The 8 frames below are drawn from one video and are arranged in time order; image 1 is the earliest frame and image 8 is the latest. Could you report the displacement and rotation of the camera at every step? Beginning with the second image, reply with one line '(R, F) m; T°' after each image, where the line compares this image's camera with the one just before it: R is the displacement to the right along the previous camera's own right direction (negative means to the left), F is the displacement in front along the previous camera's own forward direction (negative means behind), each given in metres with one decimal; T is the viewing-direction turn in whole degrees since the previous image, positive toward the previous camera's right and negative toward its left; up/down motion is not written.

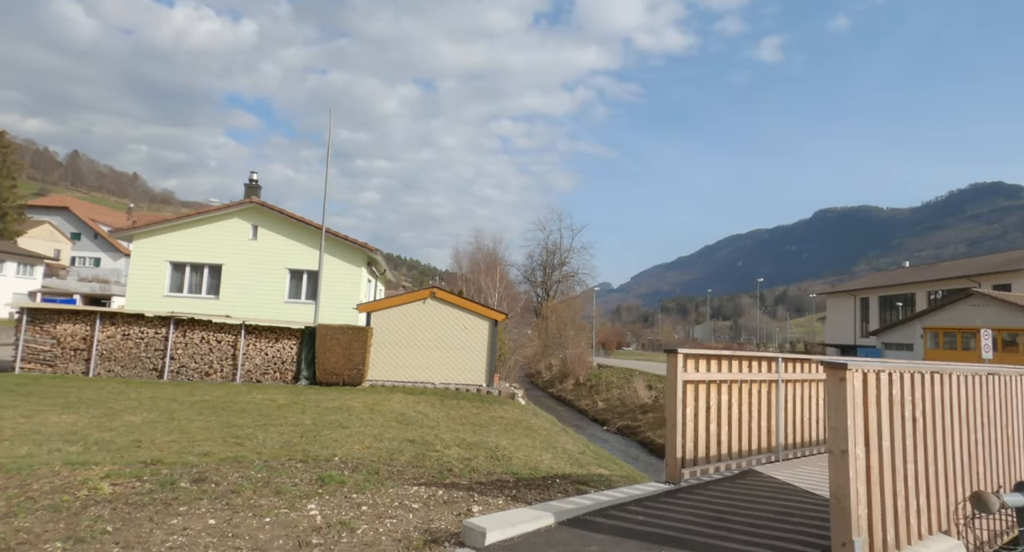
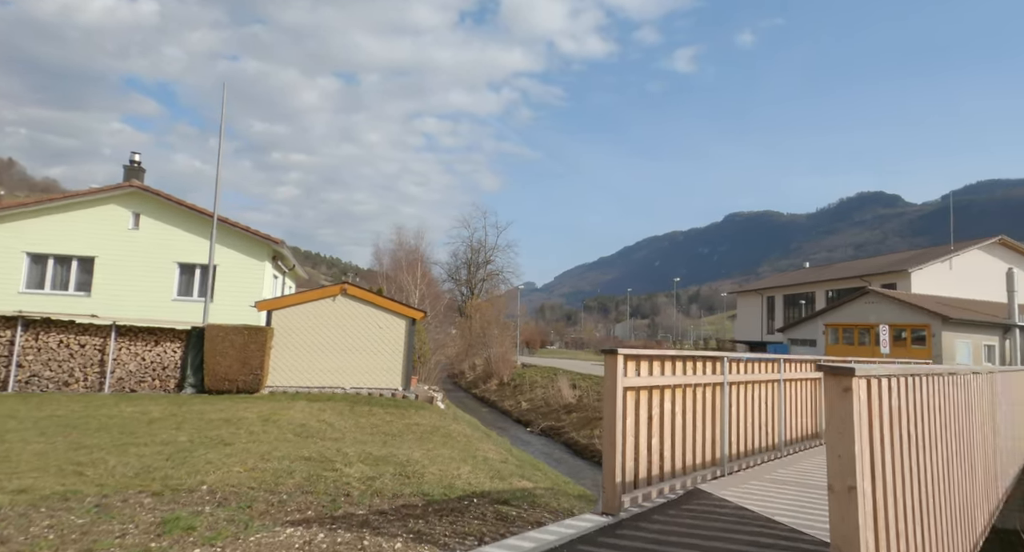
(+0.1, +1.0) m; +7°
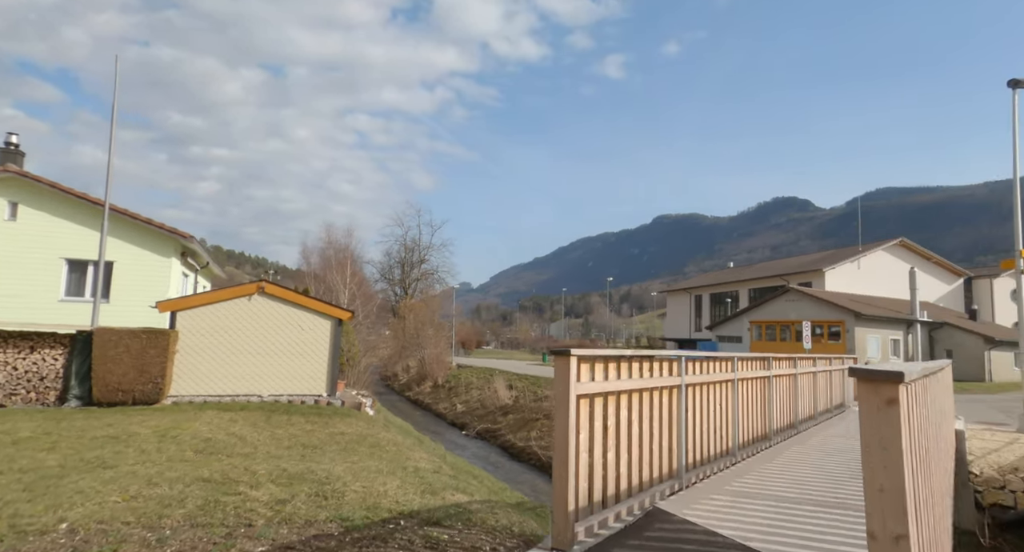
(0.0, +0.8) m; +6°
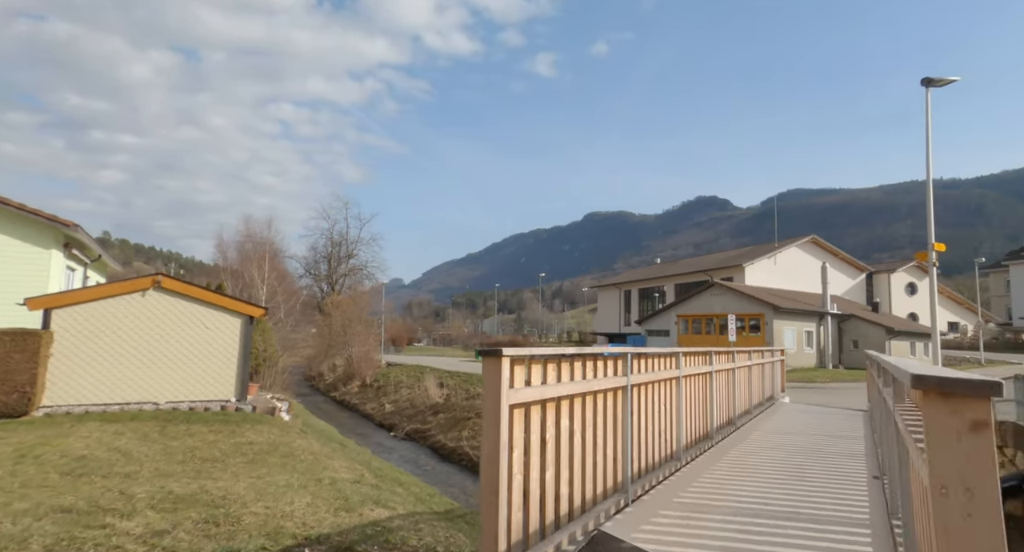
(+0.1, +0.8) m; +6°
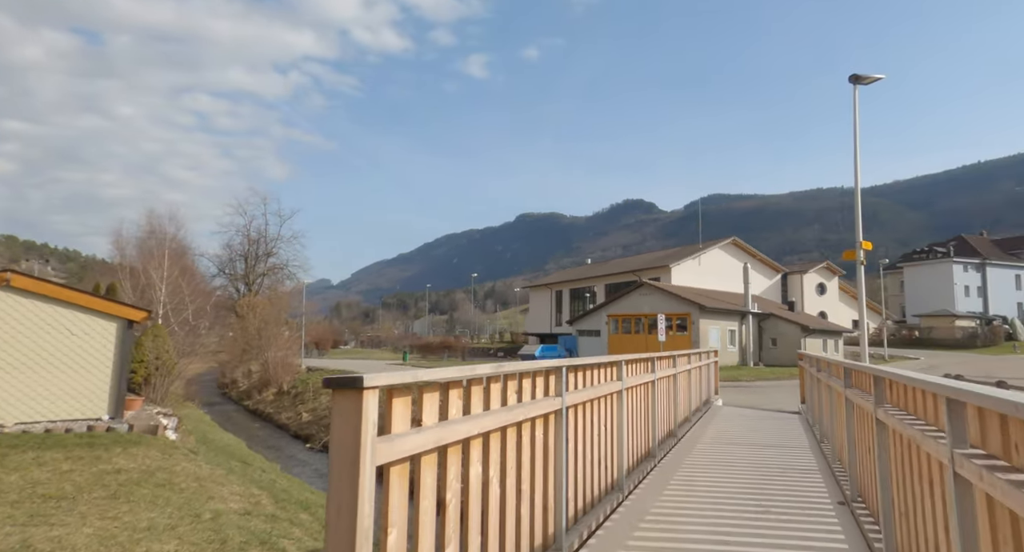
(+0.2, +1.1) m; +6°
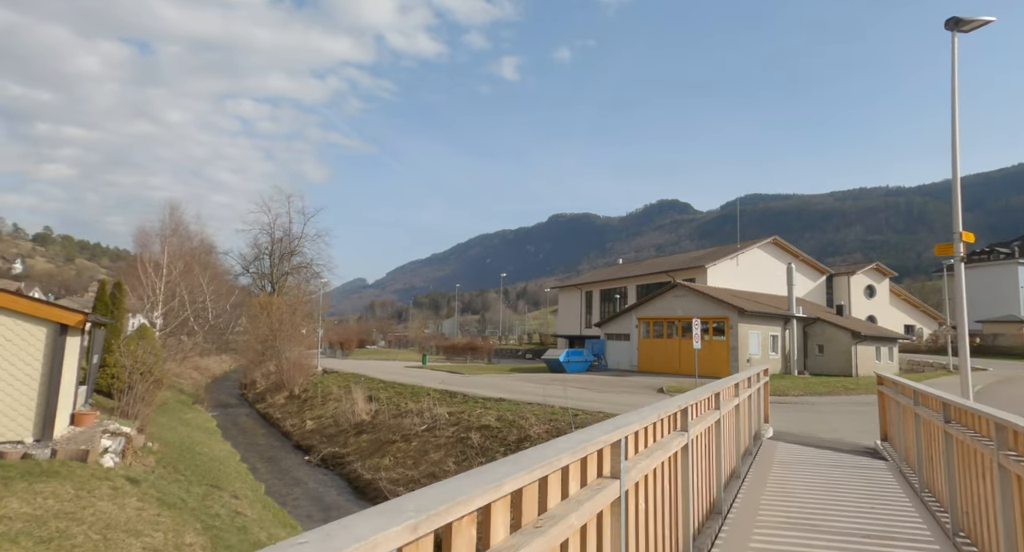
(+0.5, +2.2) m; -3°
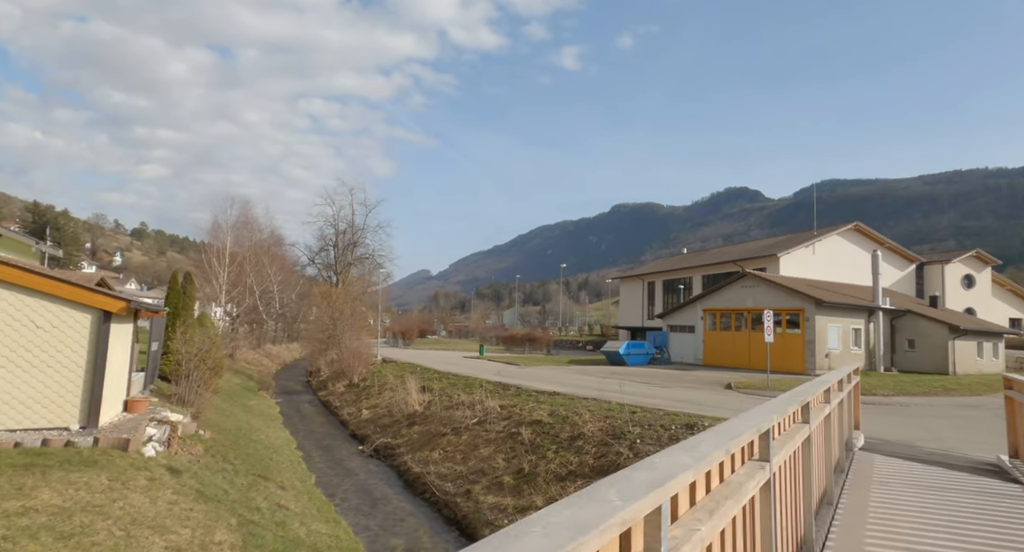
(+0.2, +0.8) m; -6°
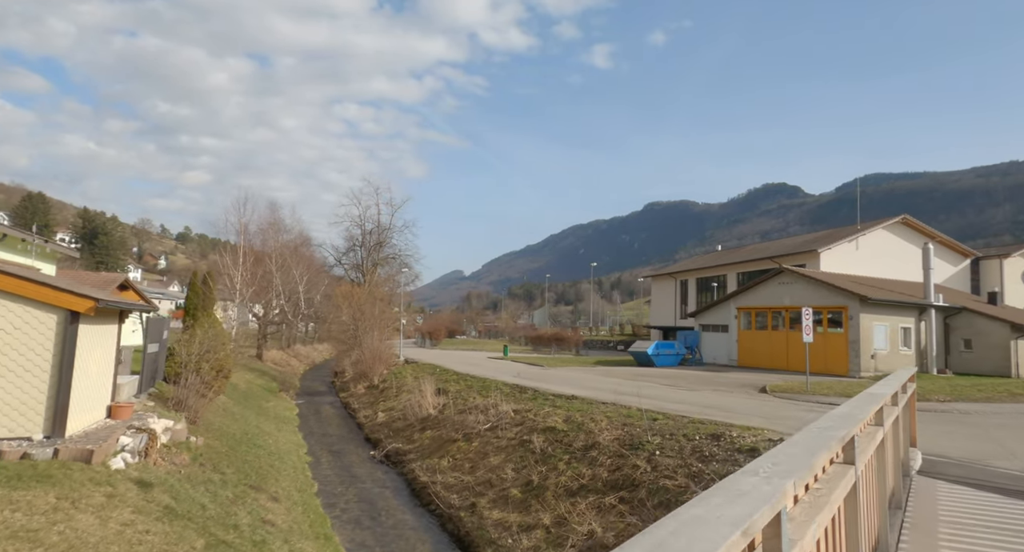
(+0.5, +1.1) m; -3°
